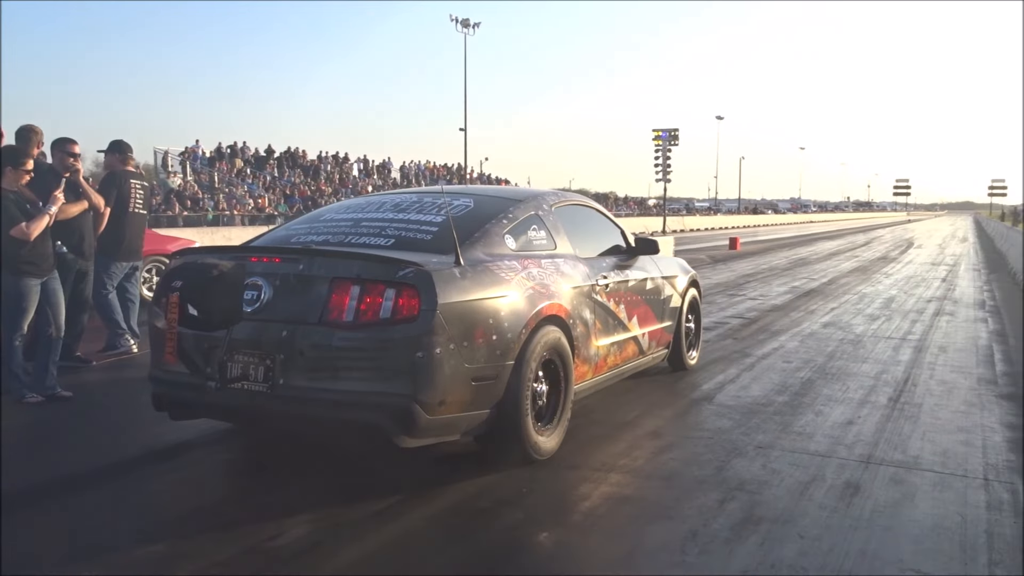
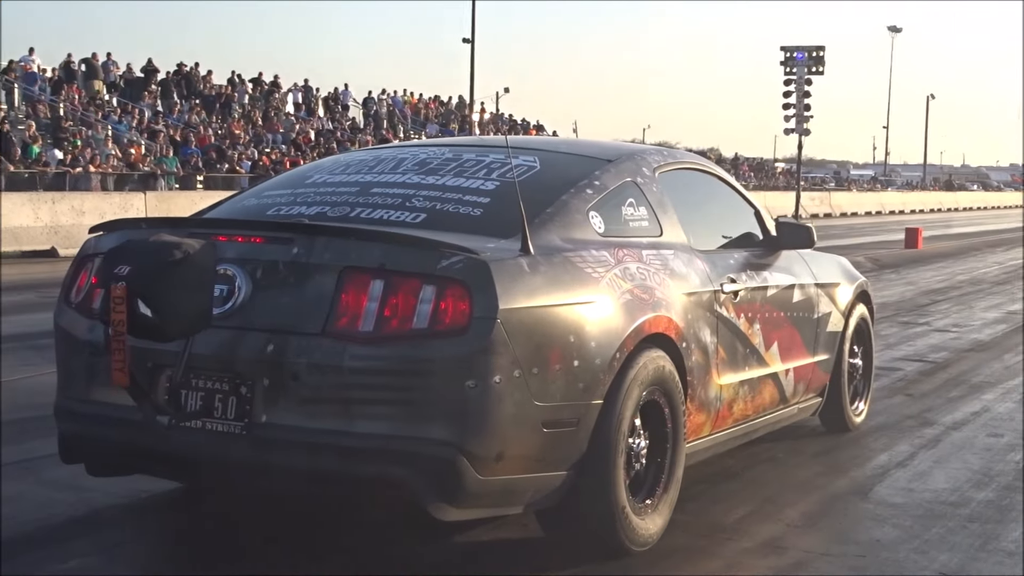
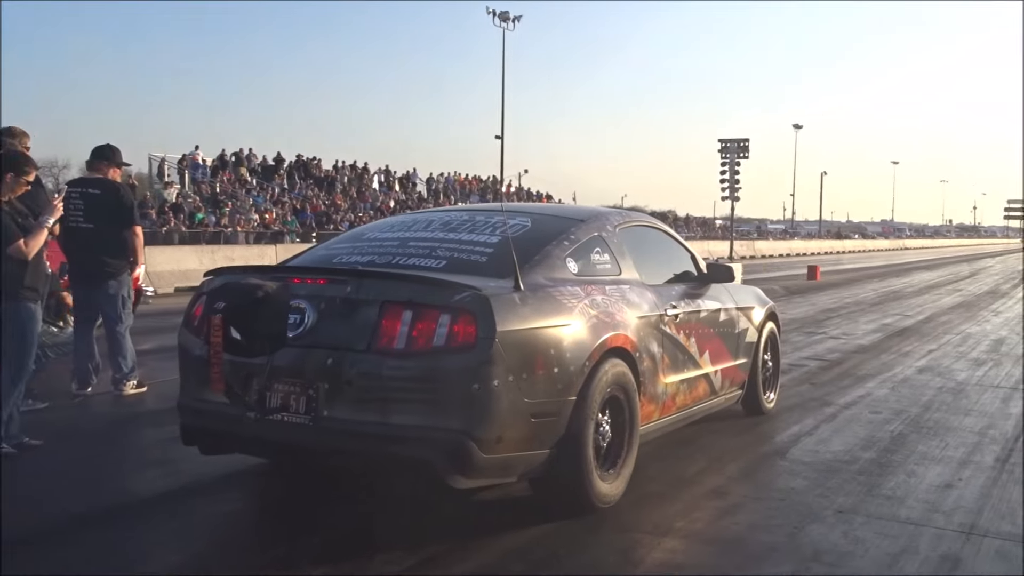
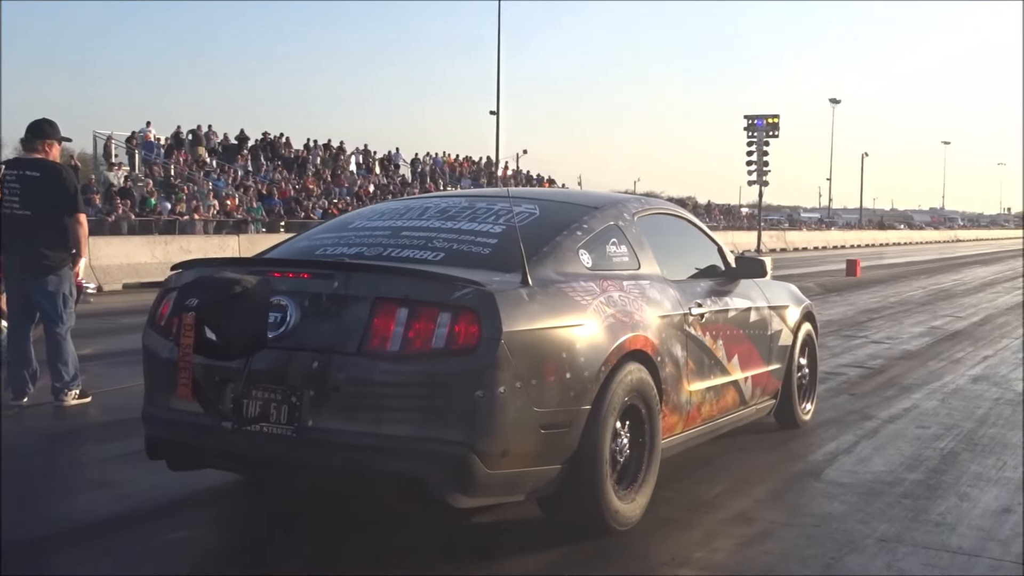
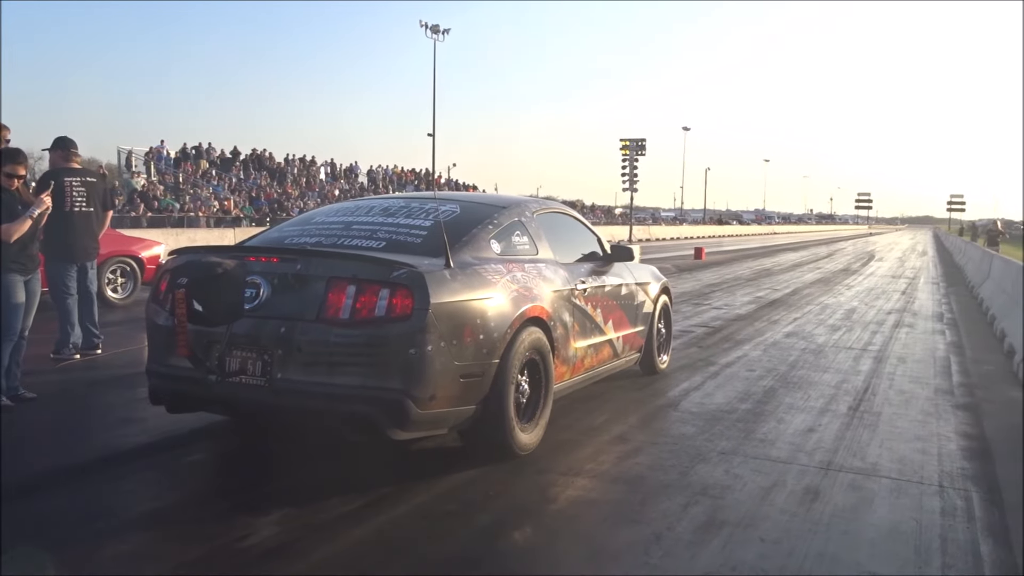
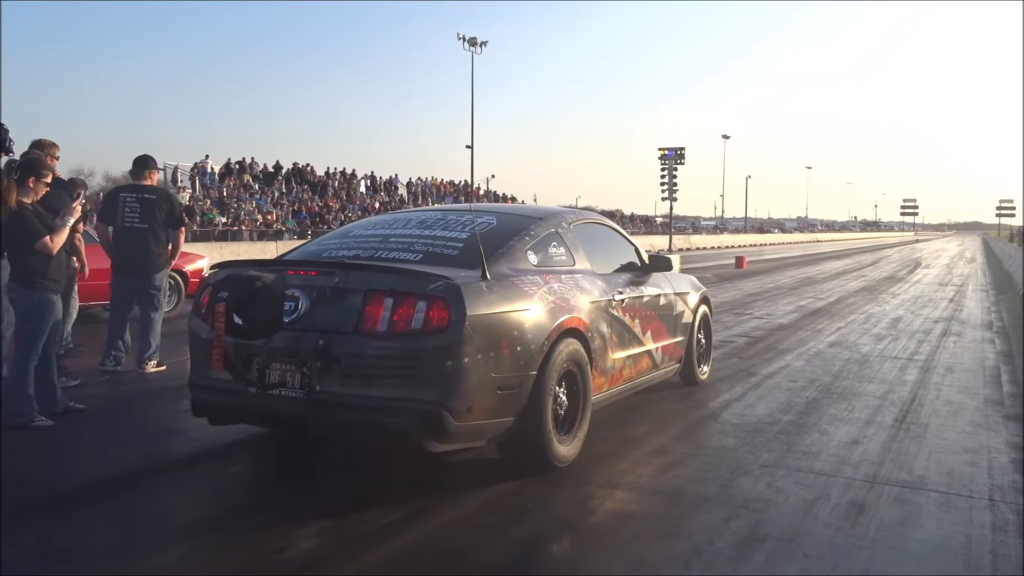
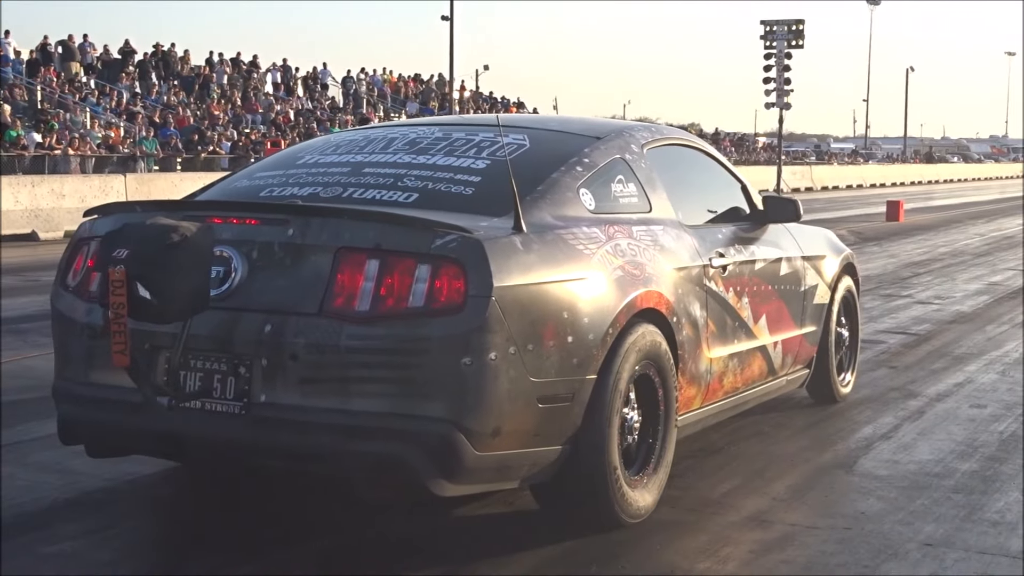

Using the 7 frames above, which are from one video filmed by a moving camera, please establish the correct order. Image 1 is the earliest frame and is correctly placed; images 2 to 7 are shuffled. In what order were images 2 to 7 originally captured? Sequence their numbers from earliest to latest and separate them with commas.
5, 6, 3, 4, 2, 7
